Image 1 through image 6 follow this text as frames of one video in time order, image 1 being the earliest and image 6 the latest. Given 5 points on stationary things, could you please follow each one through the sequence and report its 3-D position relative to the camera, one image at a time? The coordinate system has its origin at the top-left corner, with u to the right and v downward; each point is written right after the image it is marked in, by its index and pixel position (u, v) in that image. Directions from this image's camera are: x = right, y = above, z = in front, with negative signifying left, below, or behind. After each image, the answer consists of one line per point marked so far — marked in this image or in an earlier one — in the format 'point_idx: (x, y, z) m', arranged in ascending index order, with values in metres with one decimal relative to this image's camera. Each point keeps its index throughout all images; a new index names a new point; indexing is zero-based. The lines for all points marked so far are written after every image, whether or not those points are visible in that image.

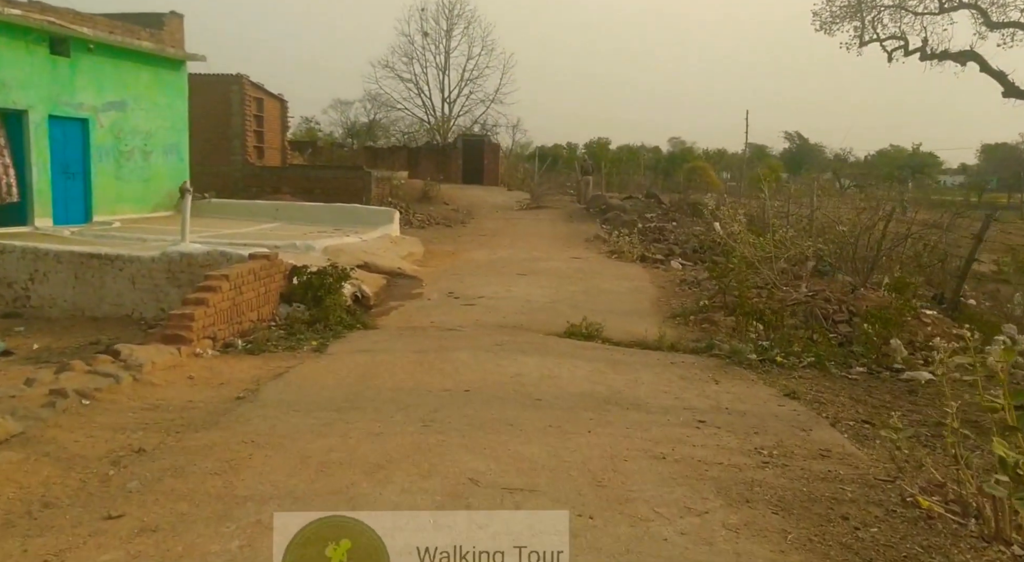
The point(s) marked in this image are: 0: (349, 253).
0: (-2.4, +0.4, +13.5) m
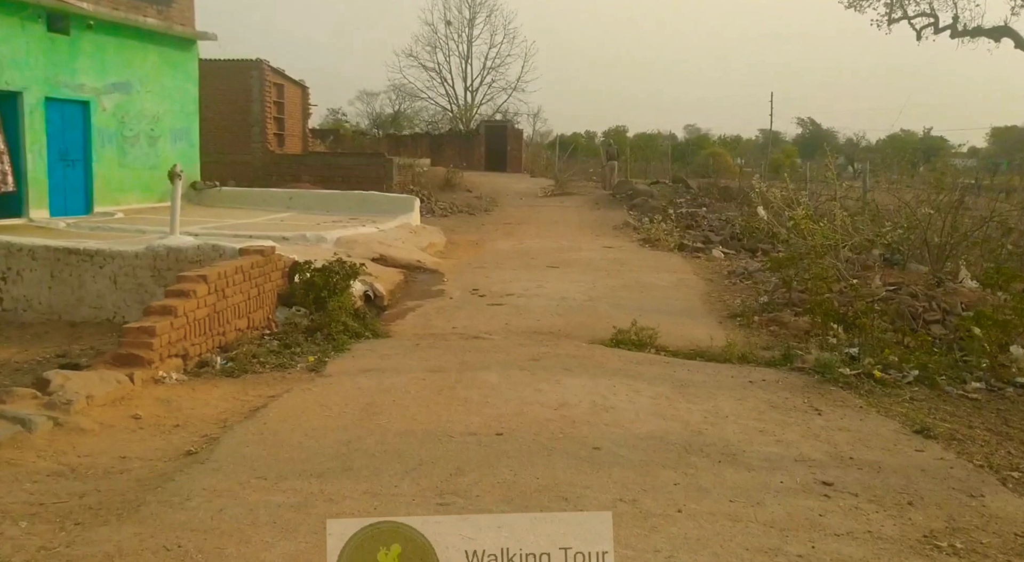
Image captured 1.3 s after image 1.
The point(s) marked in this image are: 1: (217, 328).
0: (-1.9, +0.4, +12.0) m
1: (-2.3, -0.4, +6.9) m
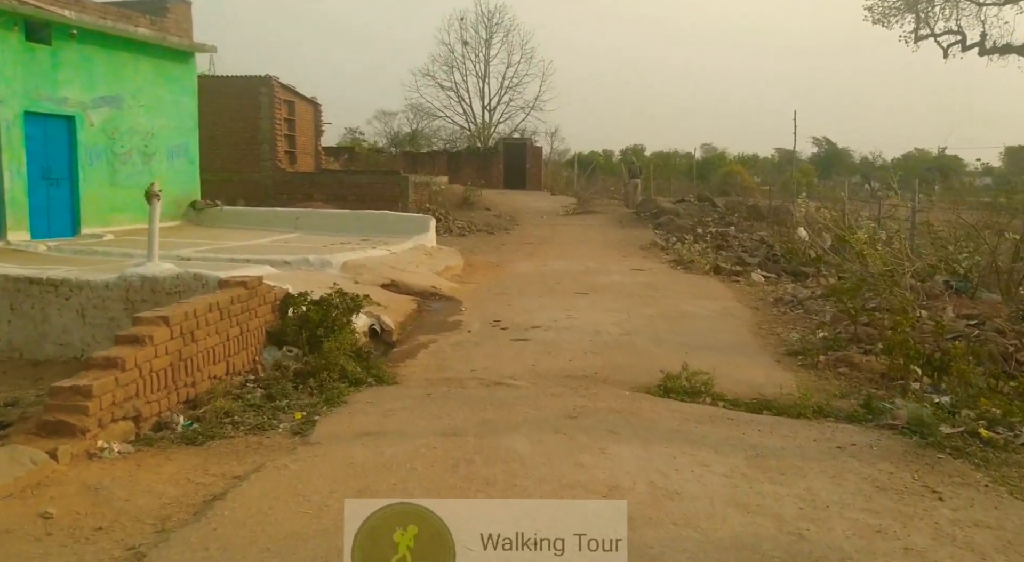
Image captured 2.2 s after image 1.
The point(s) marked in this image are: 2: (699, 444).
0: (-1.6, +0.1, +10.8) m
1: (-2.1, -0.6, +5.7) m
2: (+1.2, -1.0, +5.5) m
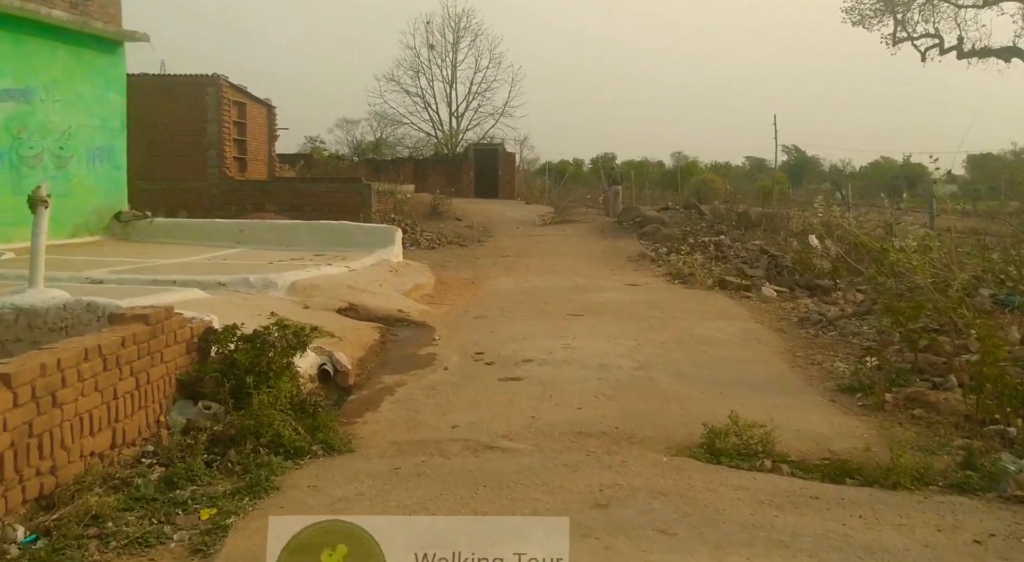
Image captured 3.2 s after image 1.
0: (-1.8, -0.2, +9.0) m
1: (-2.1, -0.8, +3.9) m
2: (+1.2, -1.1, +3.8) m
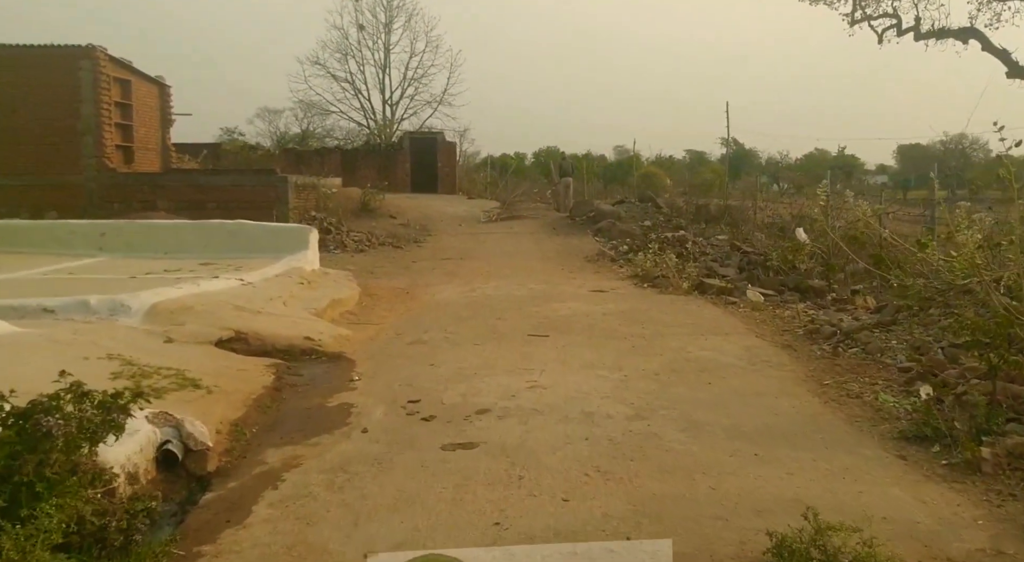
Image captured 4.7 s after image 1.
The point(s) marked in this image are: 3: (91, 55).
0: (-2.2, -0.3, +6.7) m
1: (-2.2, -1.0, +1.6) m
2: (+1.1, -1.2, +1.7) m
3: (-6.6, +3.5, +14.0) m
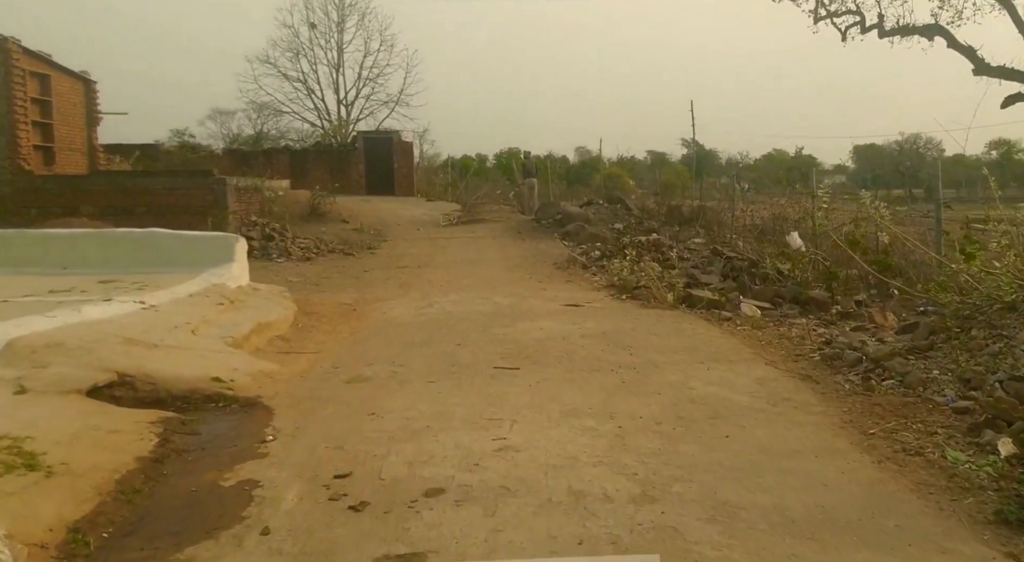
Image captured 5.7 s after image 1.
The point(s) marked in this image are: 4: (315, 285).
0: (-2.5, -0.5, +5.2) m
1: (-2.2, -1.1, +0.1) m
2: (+1.1, -1.4, +0.3) m
3: (-7.2, +3.3, +12.3) m
4: (-2.5, -0.1, +11.2) m
